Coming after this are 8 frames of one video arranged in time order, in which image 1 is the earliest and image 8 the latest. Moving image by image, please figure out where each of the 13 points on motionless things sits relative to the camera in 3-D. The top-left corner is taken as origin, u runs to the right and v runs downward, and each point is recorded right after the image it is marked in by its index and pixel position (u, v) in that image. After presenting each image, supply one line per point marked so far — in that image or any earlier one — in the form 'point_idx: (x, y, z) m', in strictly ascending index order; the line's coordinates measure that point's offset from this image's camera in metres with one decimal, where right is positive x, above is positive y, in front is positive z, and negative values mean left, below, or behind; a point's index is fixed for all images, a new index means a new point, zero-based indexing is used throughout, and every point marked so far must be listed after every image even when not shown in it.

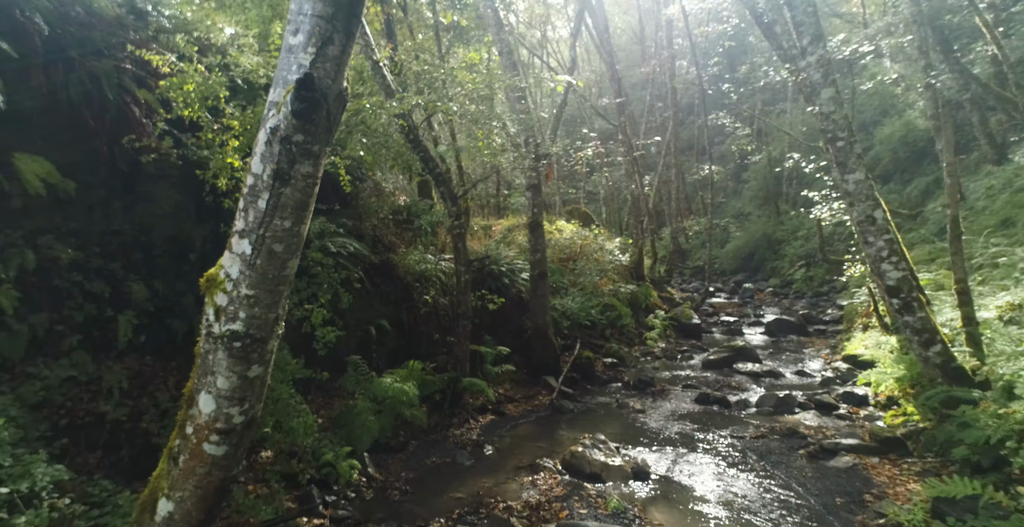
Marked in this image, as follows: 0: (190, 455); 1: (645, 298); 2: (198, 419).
0: (-2.0, -1.2, +3.3) m
1: (+4.6, -1.2, +18.1) m
2: (-2.0, -1.0, +3.3) m
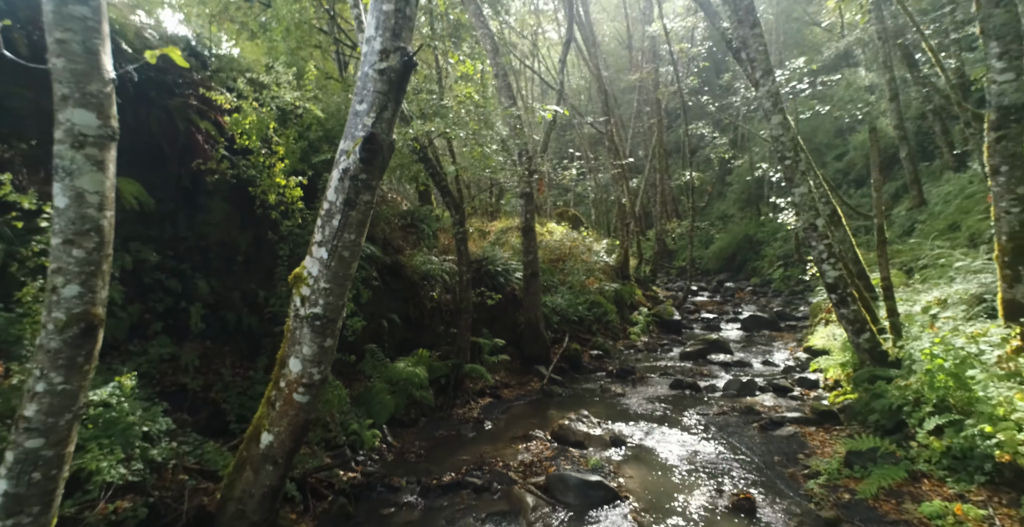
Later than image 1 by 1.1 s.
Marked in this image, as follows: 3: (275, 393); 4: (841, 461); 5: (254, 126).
0: (-2.0, -1.2, +4.6) m
1: (+4.4, -1.2, +19.5) m
2: (-2.0, -1.0, +4.6) m
3: (-2.1, -1.1, +4.7) m
4: (+4.5, -2.7, +7.2) m
5: (-3.5, +1.9, +7.2) m
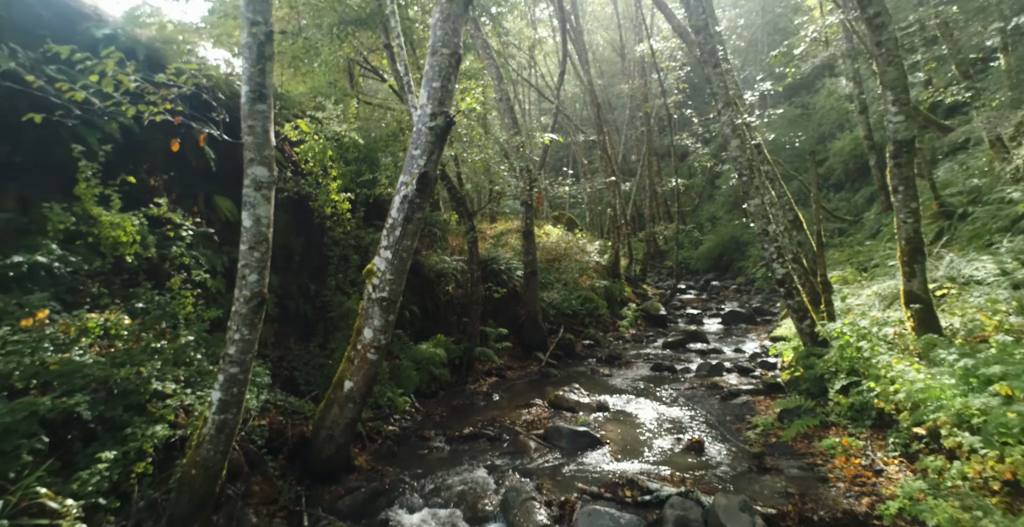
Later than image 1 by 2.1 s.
0: (-1.9, -1.2, +6.6) m
1: (+4.4, -1.2, +21.5) m
2: (-1.9, -0.9, +6.6) m
3: (-2.0, -1.1, +6.7) m
4: (+4.6, -2.7, +9.2) m
5: (-3.4, +1.9, +9.2) m
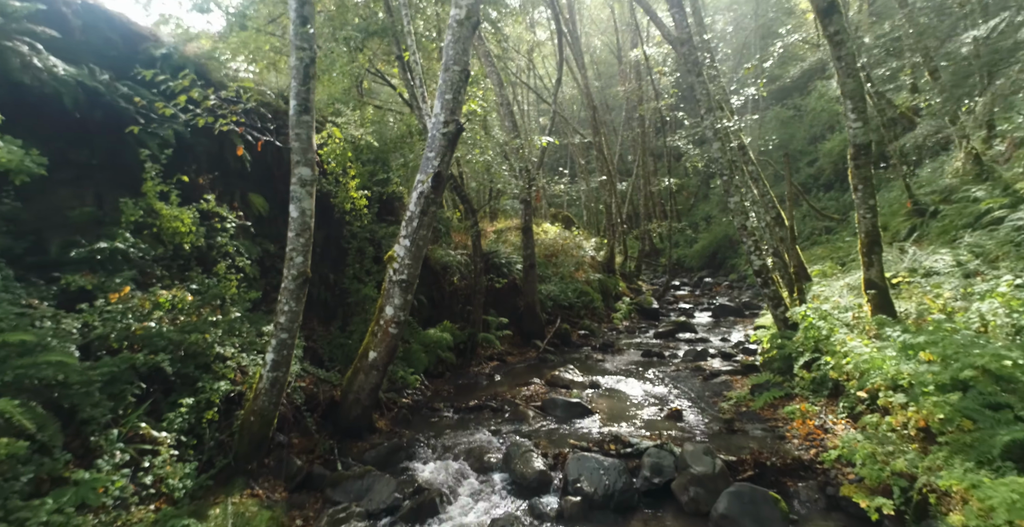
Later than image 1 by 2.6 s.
0: (-1.9, -1.0, +7.6) m
1: (+4.4, -1.0, +22.6) m
2: (-1.8, -0.8, +7.6) m
3: (-2.0, -0.9, +7.7) m
4: (+4.6, -2.5, +10.2) m
5: (-3.4, +2.1, +10.2) m
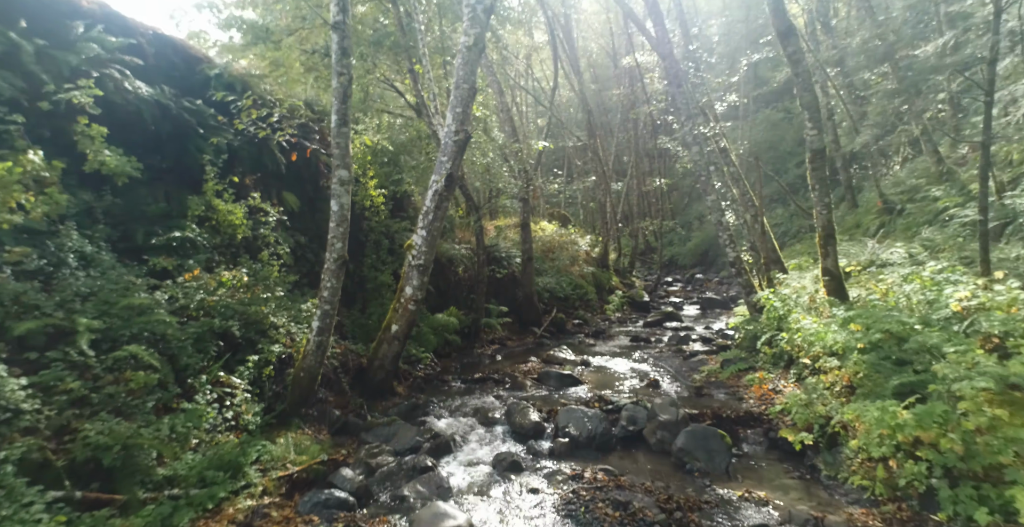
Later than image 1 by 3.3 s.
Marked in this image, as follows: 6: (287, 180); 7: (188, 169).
0: (-1.9, -0.8, +9.0) m
1: (+4.3, -0.8, +24.0) m
2: (-1.8, -0.6, +9.0) m
3: (-2.0, -0.7, +9.1) m
4: (+4.6, -2.3, +11.7) m
5: (-3.4, +2.3, +11.6) m
6: (-4.5, +1.7, +10.4) m
7: (-5.1, +1.5, +8.3) m
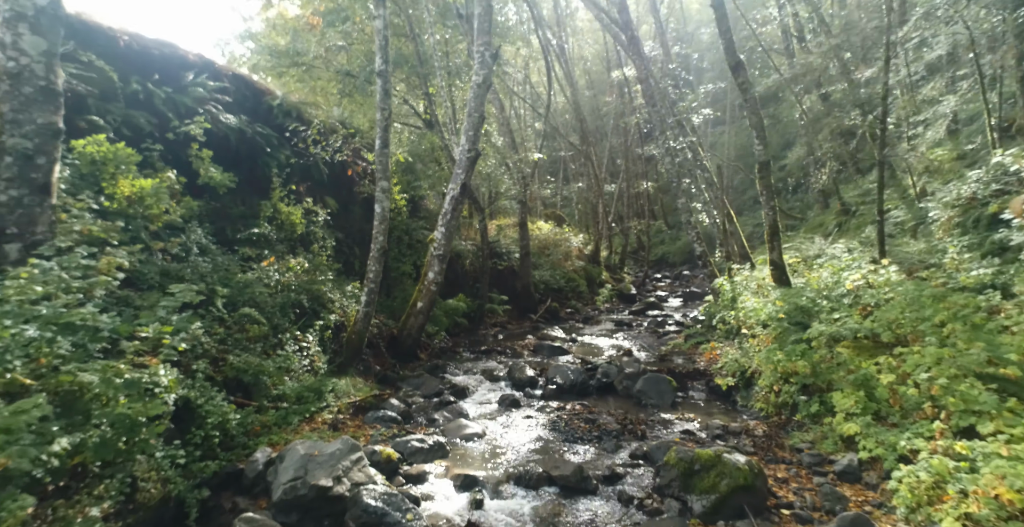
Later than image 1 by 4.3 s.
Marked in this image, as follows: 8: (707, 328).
0: (-1.9, -0.6, +11.4) m
1: (+4.3, -0.6, +26.3) m
2: (-1.8, -0.4, +11.4) m
3: (-2.0, -0.5, +11.5) m
4: (+4.6, -2.1, +14.0) m
5: (-3.4, +2.5, +14.0) m
6: (-4.5, +1.9, +12.7) m
7: (-5.1, +1.7, +10.6) m
8: (+5.1, -1.8, +13.9) m
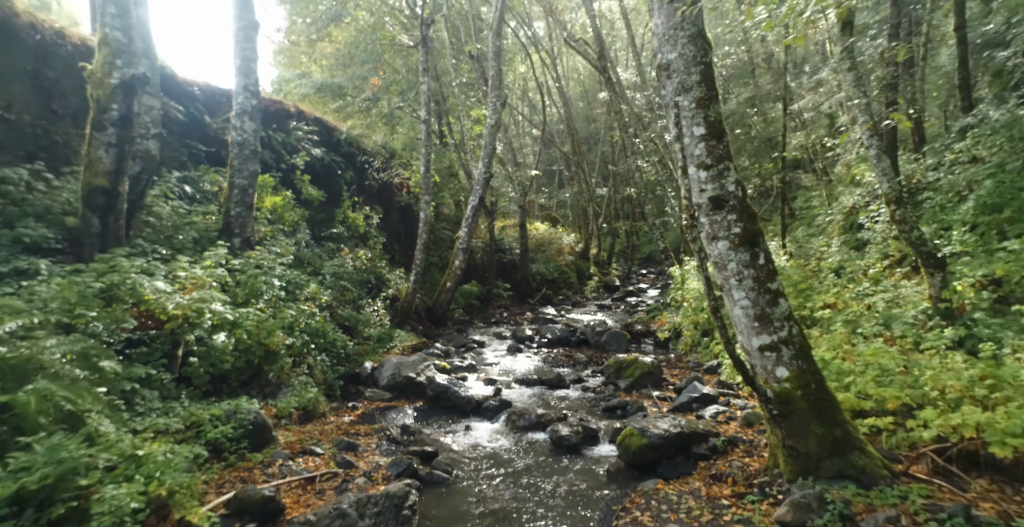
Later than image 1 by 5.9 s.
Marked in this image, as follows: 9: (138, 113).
0: (-1.8, -0.3, +15.4) m
1: (+4.3, -0.3, +30.4) m
2: (-1.7, -0.1, +15.4) m
3: (-1.9, -0.3, +15.5) m
4: (+4.7, -1.8, +18.1) m
5: (-3.3, +2.8, +18.0) m
6: (-4.4, +2.1, +16.7) m
7: (-5.0, +2.0, +14.6) m
8: (+5.2, -1.5, +17.9) m
9: (-4.7, +1.9, +6.7) m
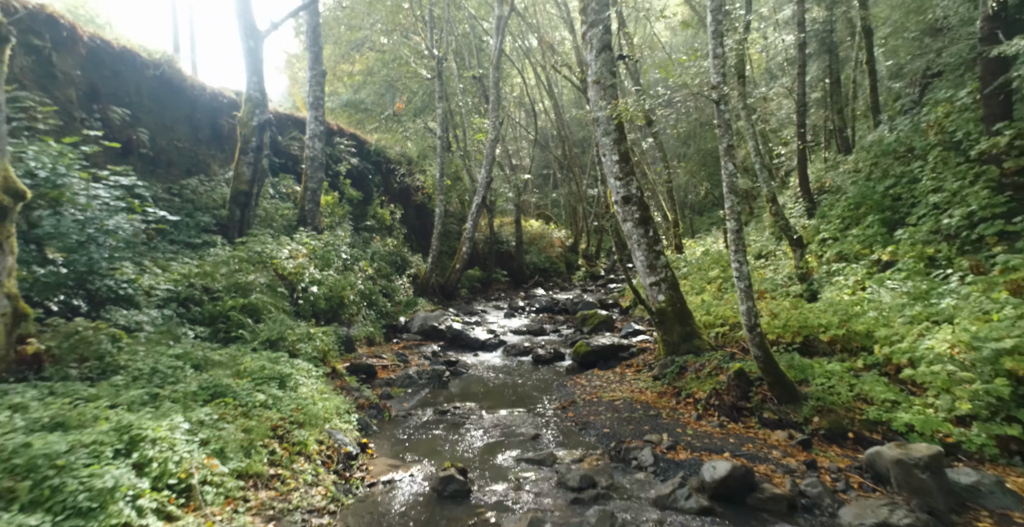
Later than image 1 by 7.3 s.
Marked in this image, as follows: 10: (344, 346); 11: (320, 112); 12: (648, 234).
0: (-1.9, +0.1, +19.0) m
1: (+4.1, +0.1, +34.0) m
2: (-1.9, +0.3, +19.0) m
3: (-2.0, +0.2, +19.1) m
4: (+4.6, -1.4, +21.7) m
5: (-3.5, +3.2, +21.5) m
6: (-4.5, +2.6, +20.3) m
7: (-5.1, +2.4, +18.2) m
8: (+5.1, -1.1, +21.5) m
9: (-4.8, +2.4, +10.2) m
10: (-2.9, -1.5, +9.2) m
11: (-4.8, +3.7, +13.0) m
12: (+2.2, +0.5, +8.5) m
